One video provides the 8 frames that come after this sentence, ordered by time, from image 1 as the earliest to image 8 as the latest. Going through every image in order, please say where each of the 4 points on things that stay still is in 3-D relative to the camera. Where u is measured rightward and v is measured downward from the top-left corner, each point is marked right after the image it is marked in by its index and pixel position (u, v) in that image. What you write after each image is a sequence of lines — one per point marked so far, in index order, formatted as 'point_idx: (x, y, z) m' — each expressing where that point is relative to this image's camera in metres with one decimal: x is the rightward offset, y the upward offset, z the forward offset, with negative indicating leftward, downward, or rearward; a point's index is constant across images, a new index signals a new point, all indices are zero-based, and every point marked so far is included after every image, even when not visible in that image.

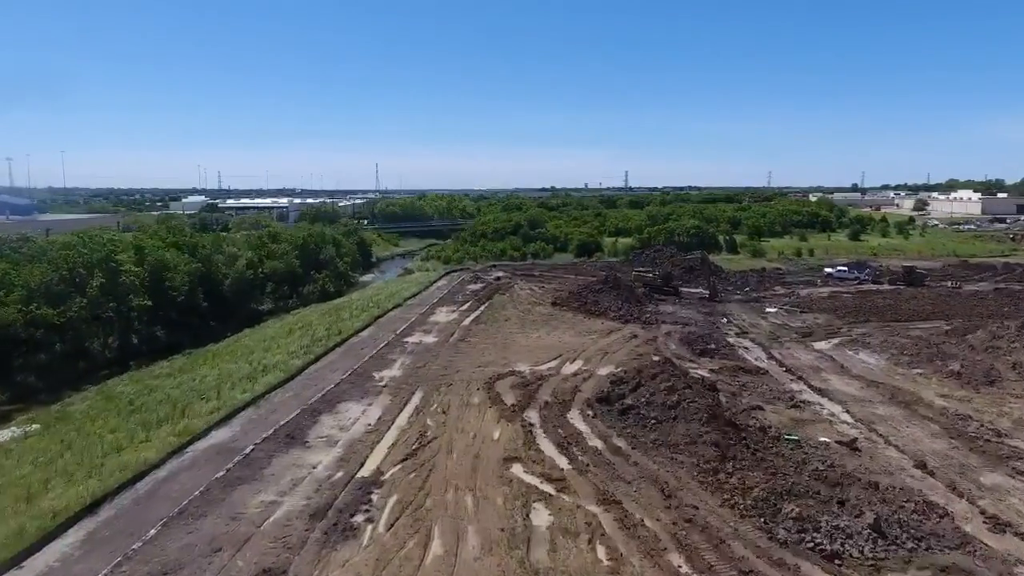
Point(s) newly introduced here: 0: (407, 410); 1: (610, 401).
0: (-2.8, -3.2, +16.9) m
1: (+2.5, -2.9, +16.2) m
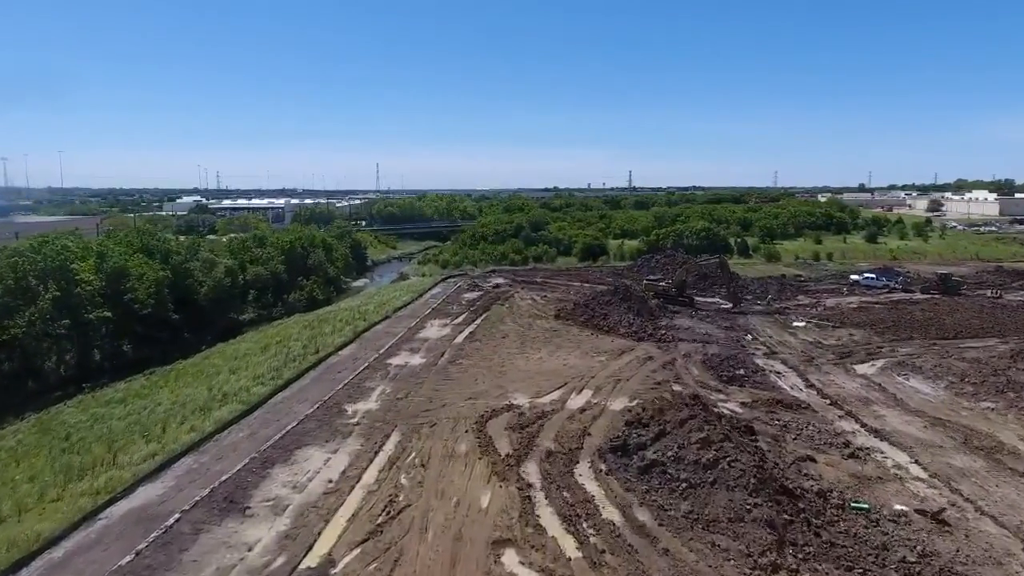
0: (-2.9, -3.7, +13.9) m
1: (+2.4, -3.4, +13.2) m
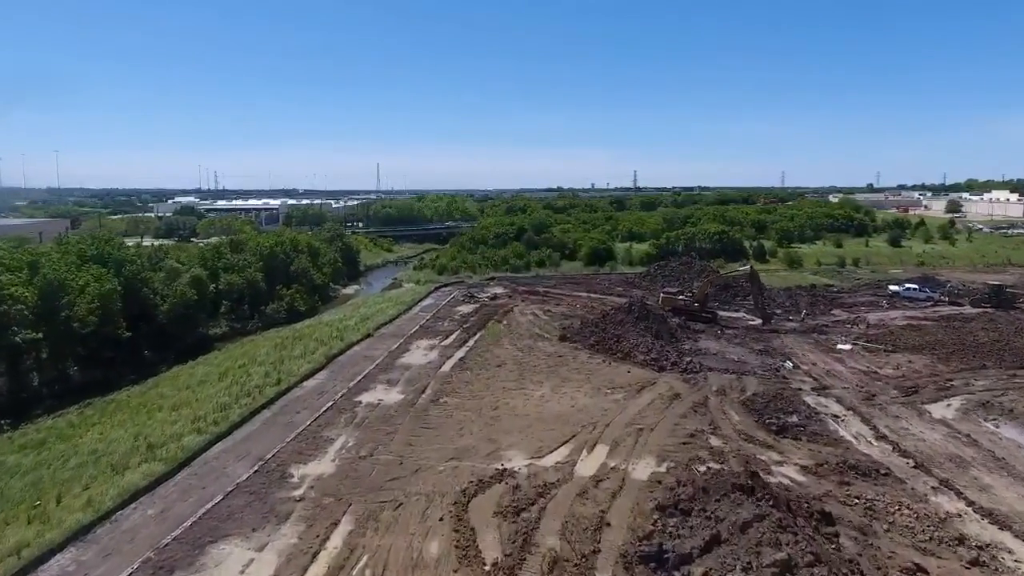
0: (-3.0, -4.3, +10.0) m
1: (+2.2, -4.0, +9.3) m
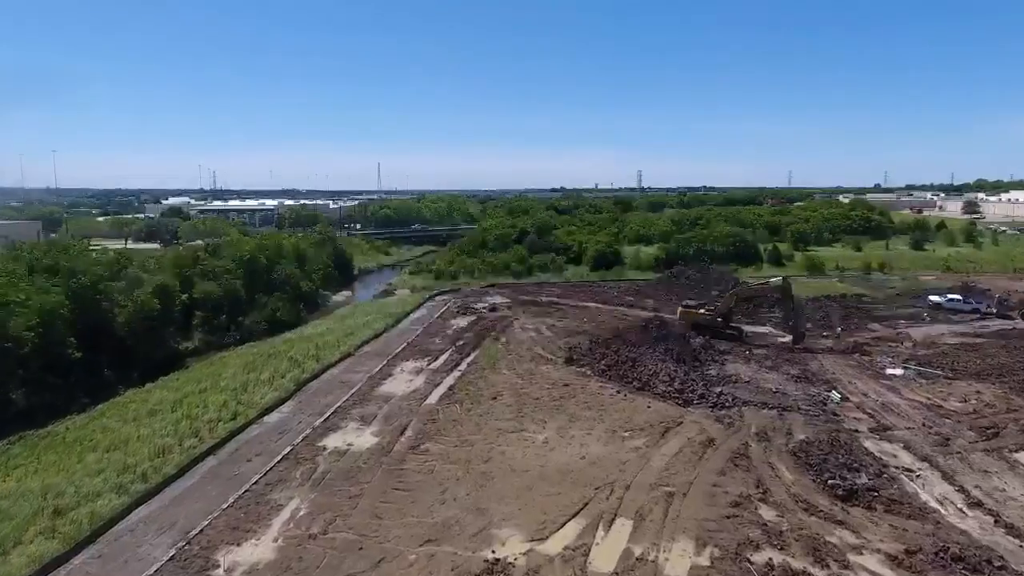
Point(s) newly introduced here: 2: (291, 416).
0: (-3.2, -4.8, +6.8) m
1: (+2.1, -4.5, +6.1) m
2: (-6.1, -3.6, +17.9) m
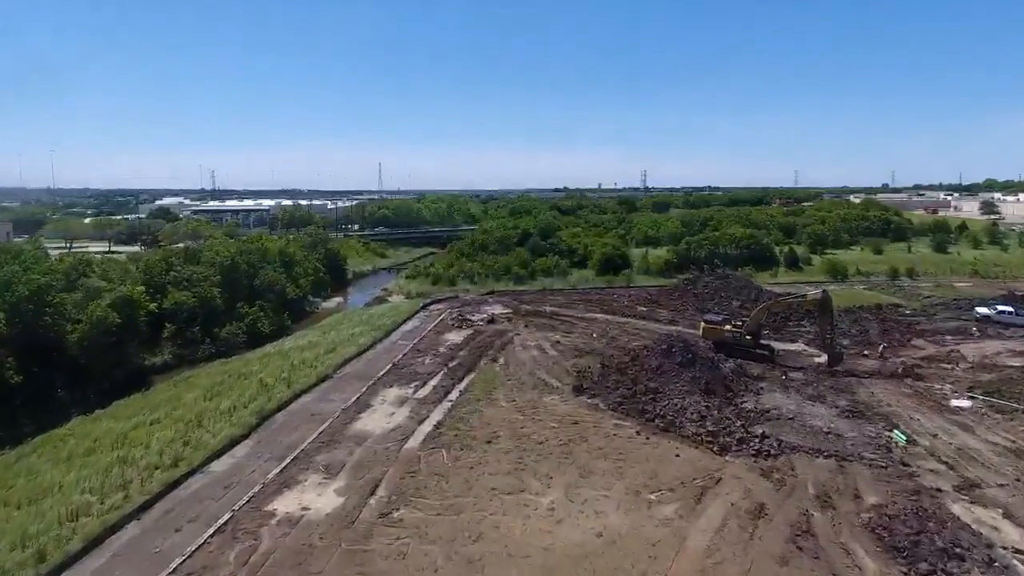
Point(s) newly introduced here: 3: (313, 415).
0: (-3.3, -5.3, +3.8) m
1: (+2.0, -4.9, +3.0) m
2: (-6.2, -4.0, +14.9) m
3: (-5.6, -3.5, +17.9) m
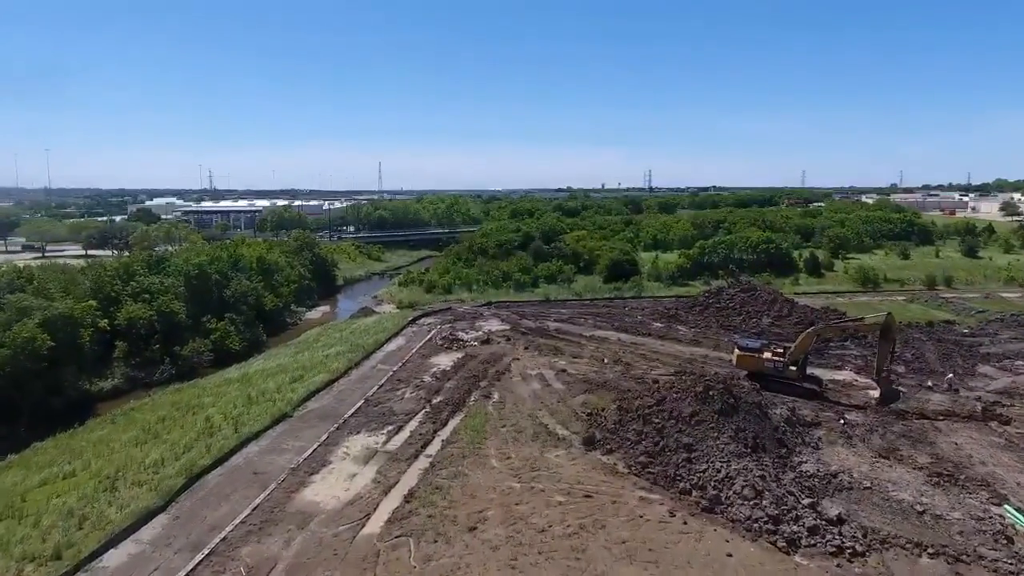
0: (-3.4, -5.9, +0.1) m
1: (+1.8, -5.5, -0.7) m
2: (-6.3, -4.6, +11.2) m
3: (-5.7, -4.1, +14.2) m
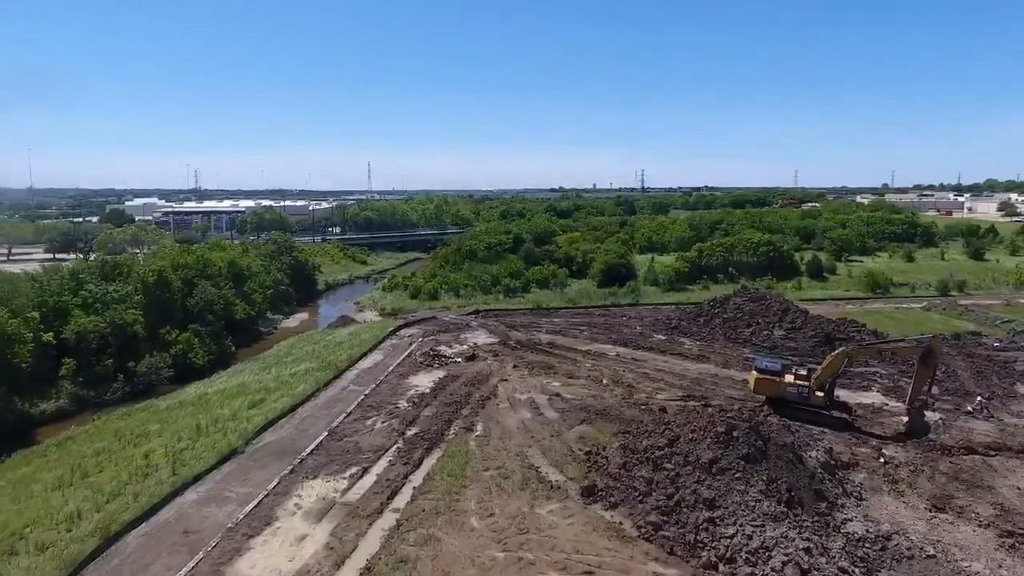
0: (-3.6, -6.2, -2.4) m
1: (+1.7, -5.9, -3.1) m
2: (-6.6, -5.0, +8.8) m
3: (-6.0, -4.5, +11.7) m
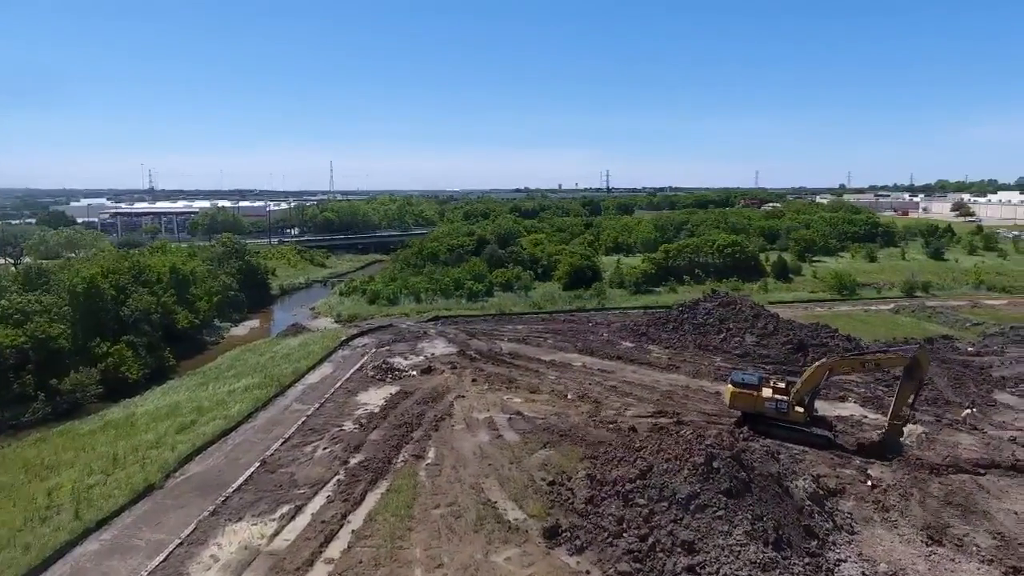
0: (-3.6, -6.5, -4.0) m
1: (+1.7, -6.1, -4.5) m
2: (-7.2, -5.3, +6.9) m
3: (-6.7, -4.8, +9.9) m
